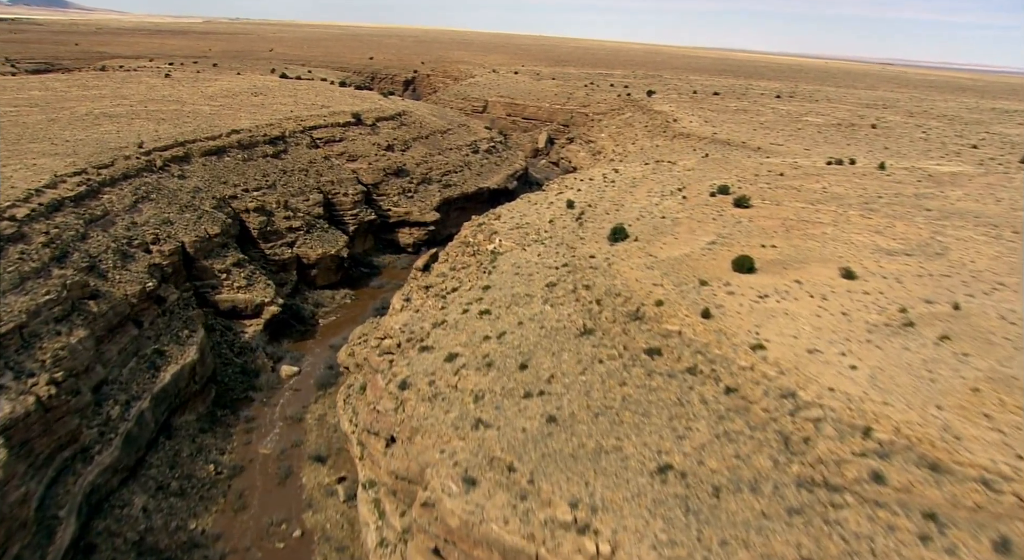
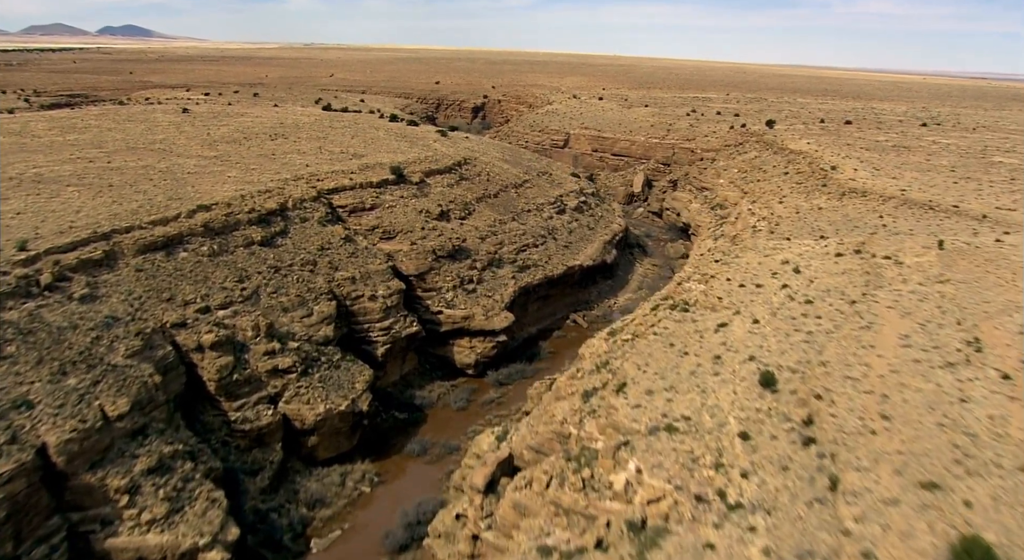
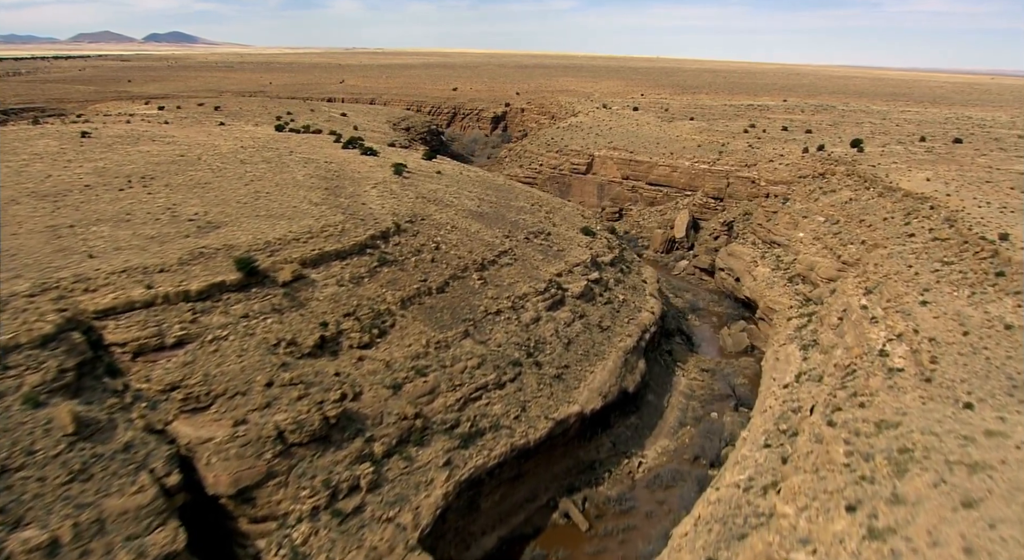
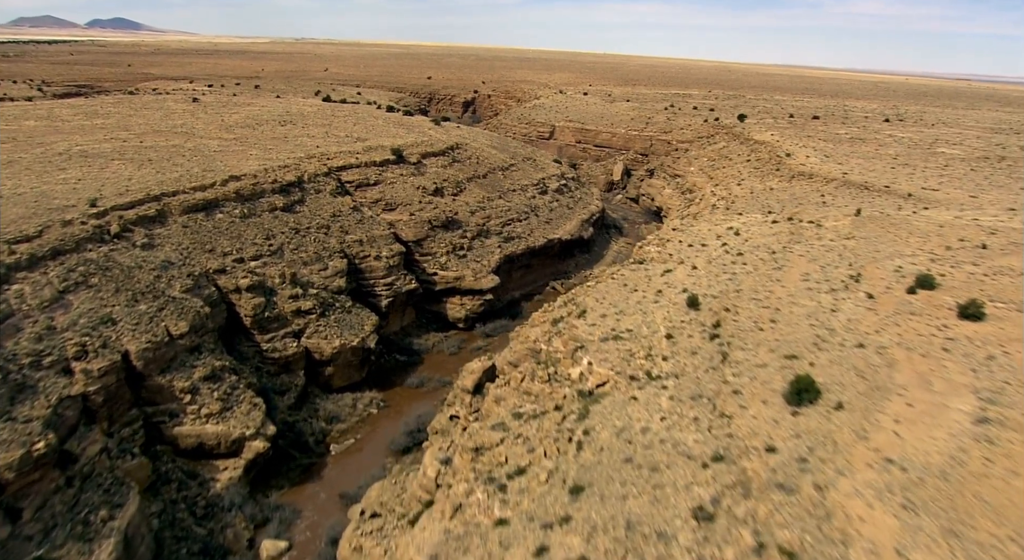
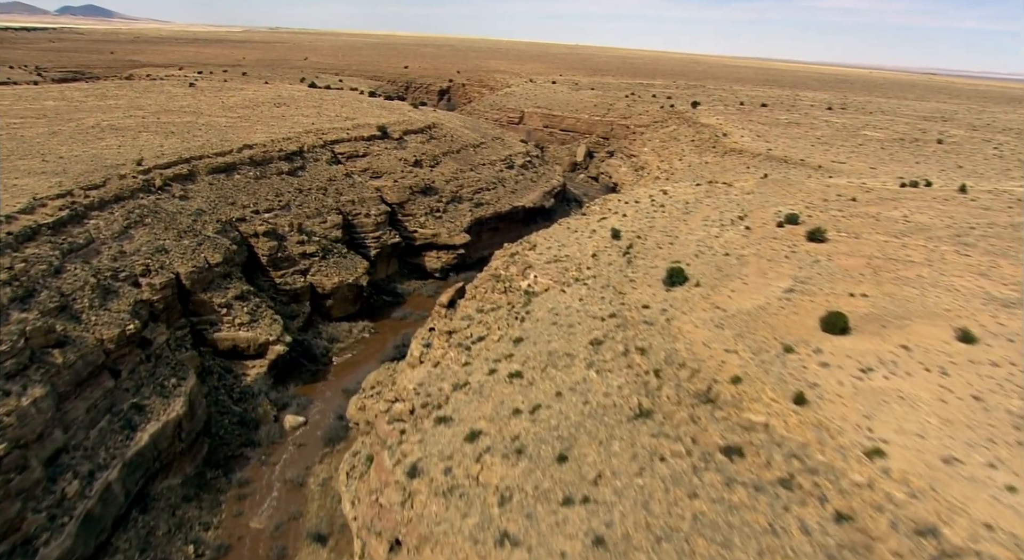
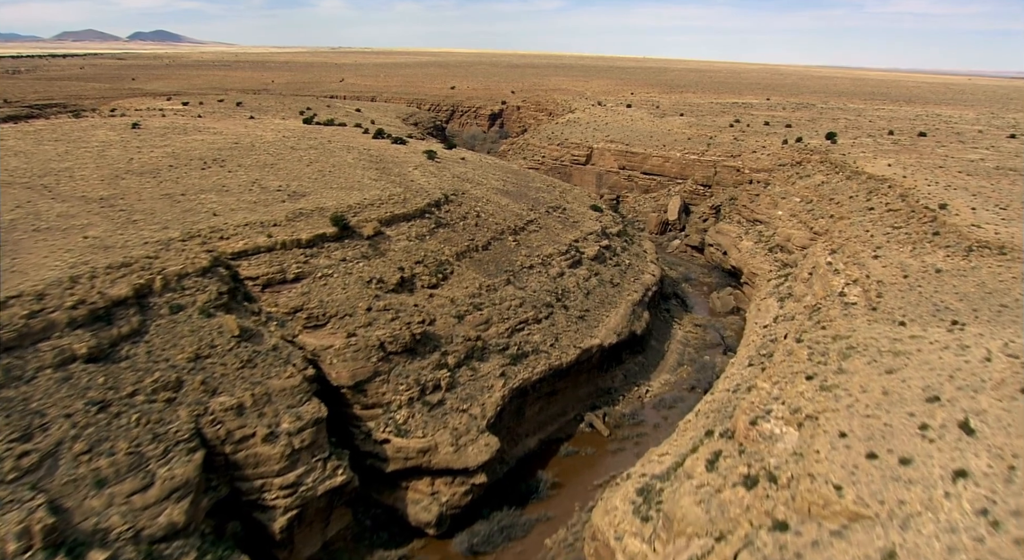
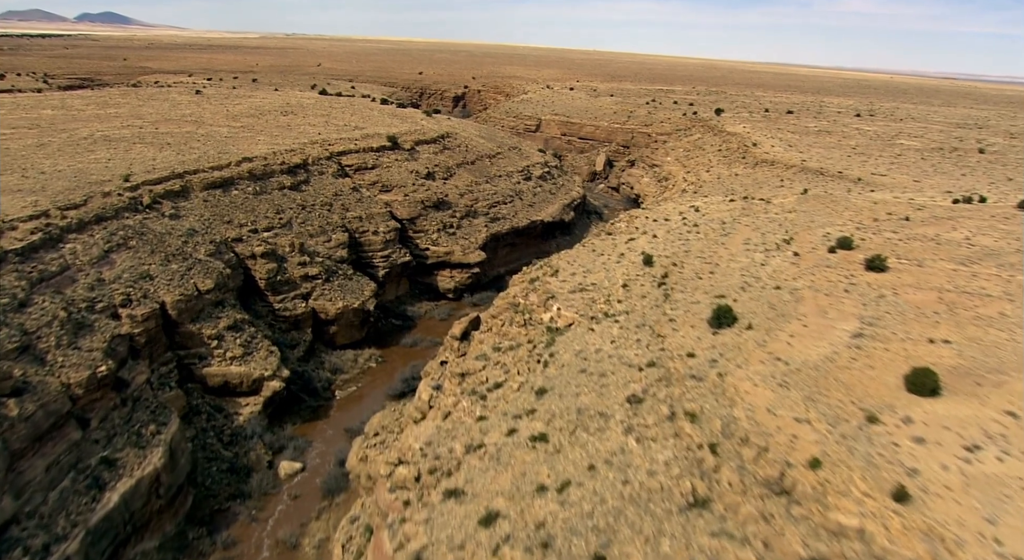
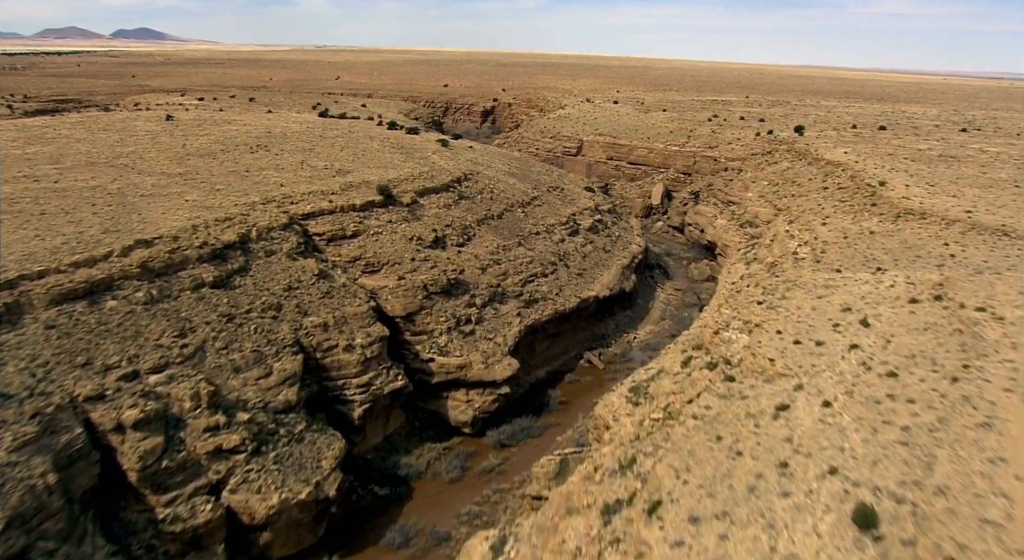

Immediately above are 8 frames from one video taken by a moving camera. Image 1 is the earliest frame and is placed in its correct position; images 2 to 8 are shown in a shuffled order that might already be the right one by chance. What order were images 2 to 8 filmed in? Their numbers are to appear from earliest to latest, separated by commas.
5, 7, 4, 2, 8, 6, 3
